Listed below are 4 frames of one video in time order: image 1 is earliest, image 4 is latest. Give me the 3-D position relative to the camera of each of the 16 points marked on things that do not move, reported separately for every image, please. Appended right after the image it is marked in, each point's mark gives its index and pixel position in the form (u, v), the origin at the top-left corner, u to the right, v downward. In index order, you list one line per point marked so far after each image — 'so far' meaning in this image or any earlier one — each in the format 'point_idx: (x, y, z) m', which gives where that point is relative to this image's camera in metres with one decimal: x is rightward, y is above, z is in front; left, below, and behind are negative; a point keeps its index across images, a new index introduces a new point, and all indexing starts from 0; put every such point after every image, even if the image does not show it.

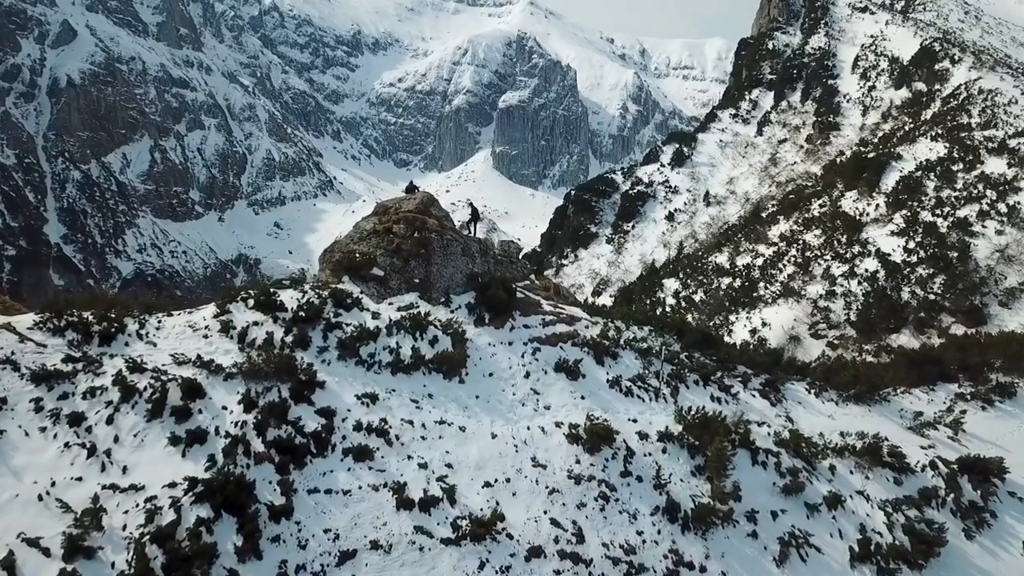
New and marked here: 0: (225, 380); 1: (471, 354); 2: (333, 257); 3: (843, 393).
0: (-5.1, -1.6, +11.2) m
1: (-0.9, -1.4, +13.7) m
2: (-4.5, +0.8, +15.8) m
3: (+8.3, -2.6, +16.0) m
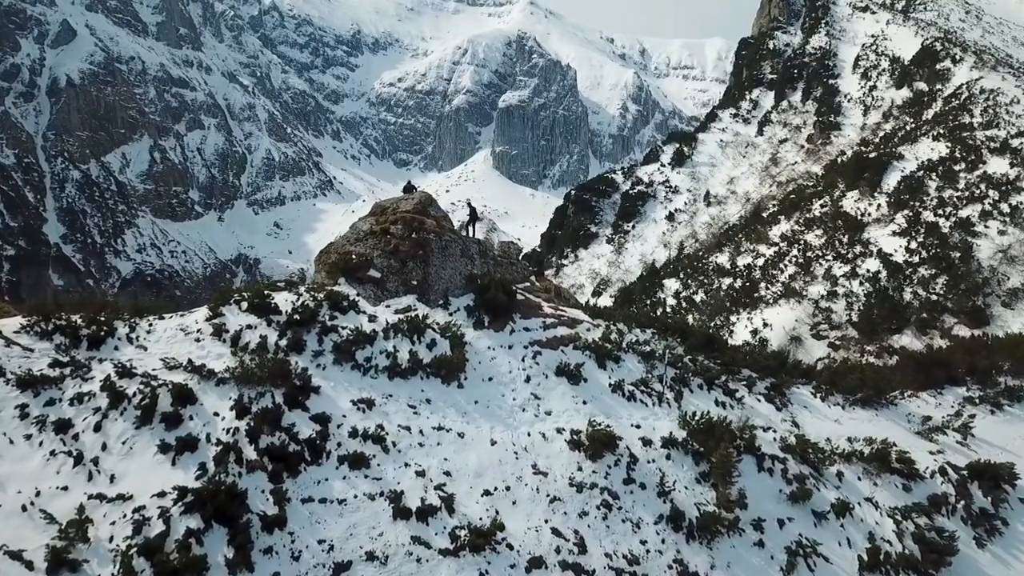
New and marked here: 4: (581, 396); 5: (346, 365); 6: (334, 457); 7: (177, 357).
0: (-5.1, -1.7, +10.9) m
1: (-0.9, -1.5, +13.4) m
2: (-4.5, +0.7, +15.5) m
3: (+8.3, -2.7, +15.7) m
4: (+1.4, -2.2, +13.1) m
5: (-3.2, -1.5, +12.2) m
6: (-2.9, -2.8, +10.4) m
7: (-6.1, -1.3, +11.6) m
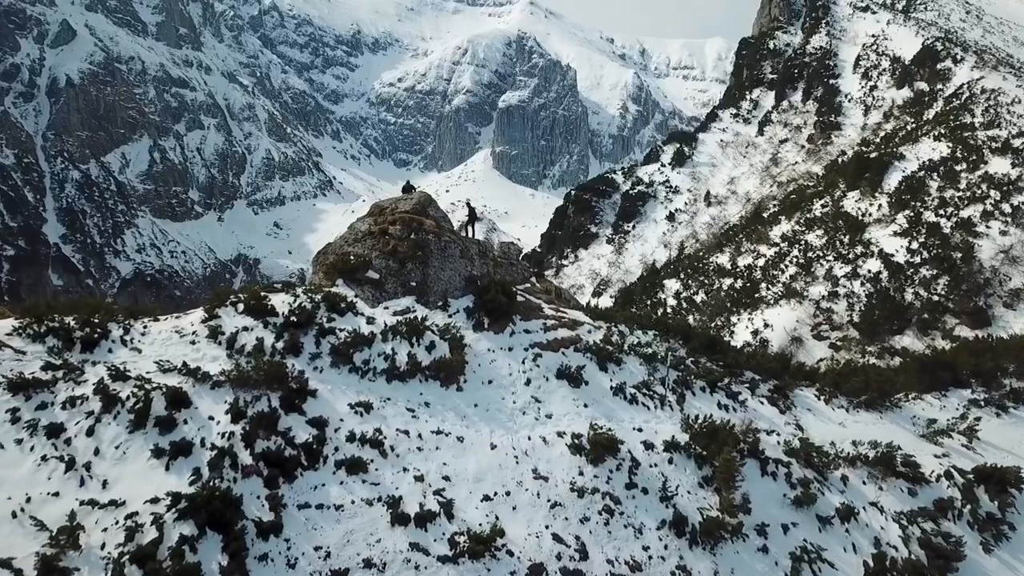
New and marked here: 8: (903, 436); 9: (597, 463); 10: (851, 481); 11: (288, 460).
0: (-5.1, -1.7, +10.8) m
1: (-0.9, -1.5, +13.2) m
2: (-4.5, +0.7, +15.4) m
3: (+8.3, -2.7, +15.5) m
4: (+1.4, -2.3, +12.9) m
5: (-3.2, -1.5, +12.1) m
6: (-2.9, -2.8, +10.2) m
7: (-6.1, -1.3, +11.4) m
8: (+8.8, -3.3, +14.3) m
9: (+1.5, -3.2, +11.4) m
10: (+6.7, -3.8, +12.6) m
11: (-3.5, -2.7, +9.9) m
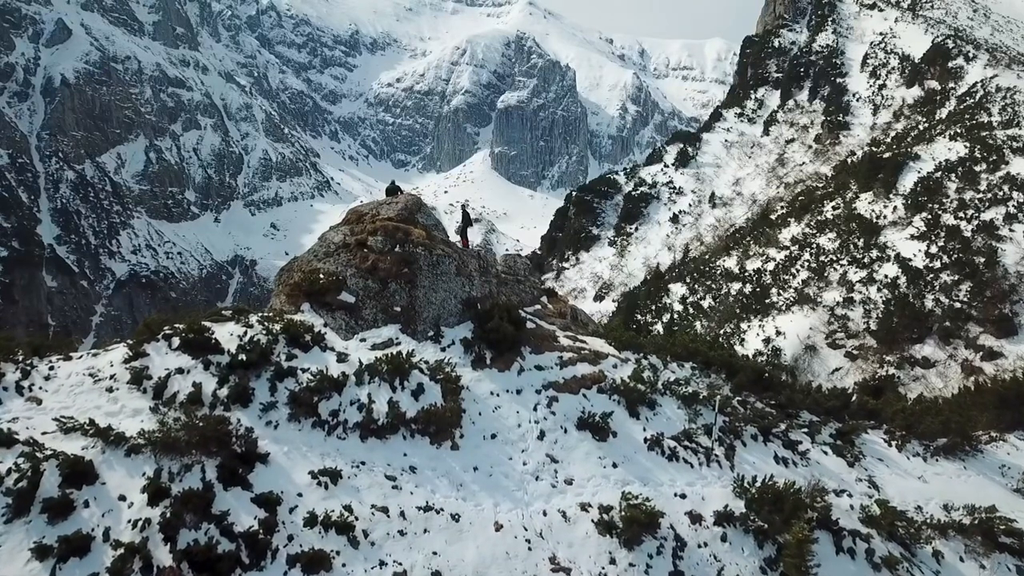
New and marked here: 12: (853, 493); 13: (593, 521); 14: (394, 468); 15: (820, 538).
0: (-4.9, -2.1, +8.2) m
1: (-0.7, -1.9, +10.6) m
2: (-4.4, +0.3, +12.8) m
3: (+8.5, -3.2, +12.9) m
4: (+1.6, -2.7, +10.3) m
5: (-3.1, -2.0, +9.5) m
6: (-2.8, -3.2, +7.7) m
7: (-6.0, -1.7, +8.8) m
8: (+9.0, -3.8, +11.8) m
9: (+1.7, -3.6, +8.8) m
10: (+6.9, -4.2, +10.0) m
11: (-3.3, -3.1, +7.3) m
12: (+5.8, -3.5, +10.9) m
13: (+1.1, -3.3, +9.1) m
14: (-1.7, -2.6, +9.3) m
15: (+4.7, -3.8, +9.6) m
